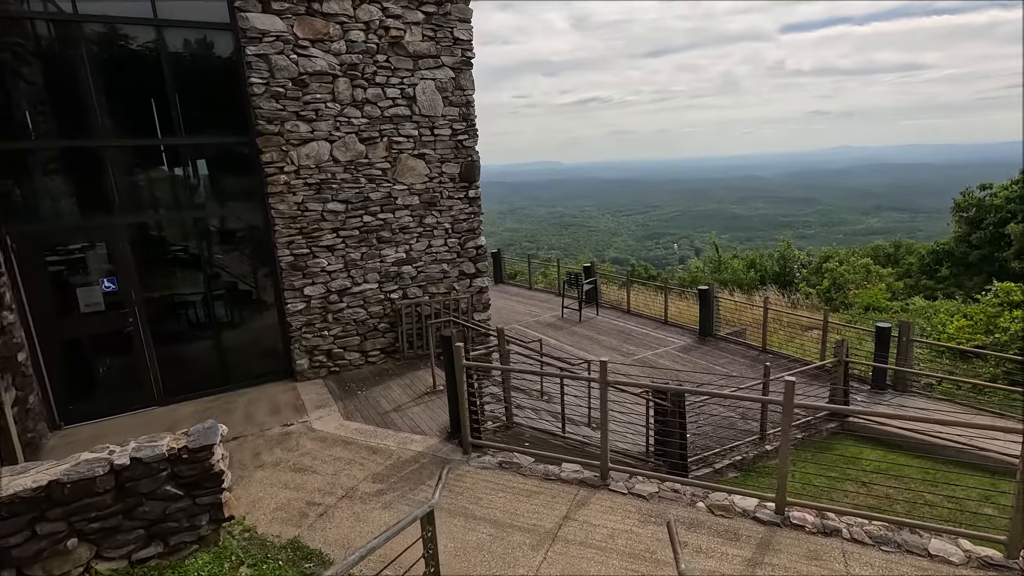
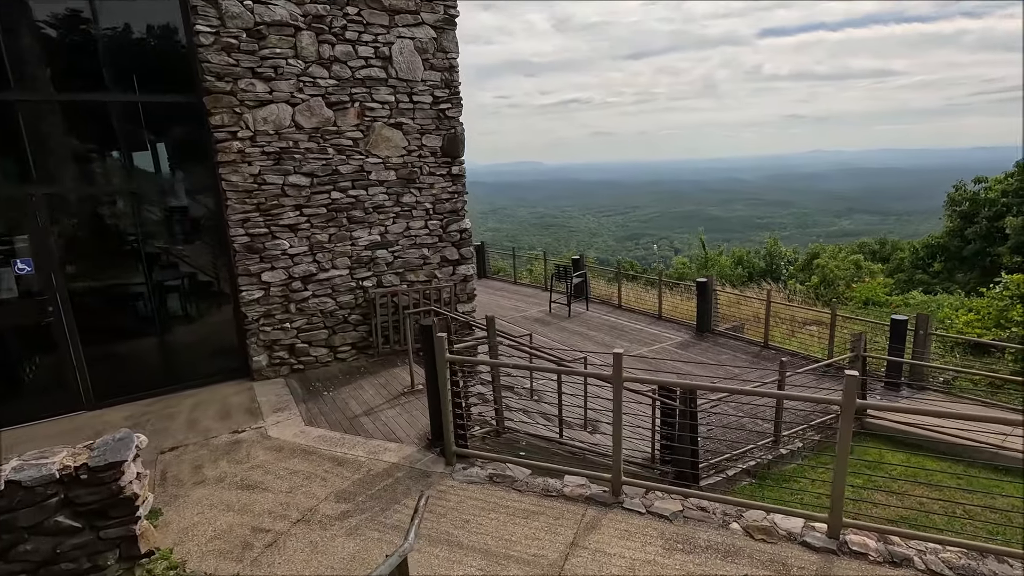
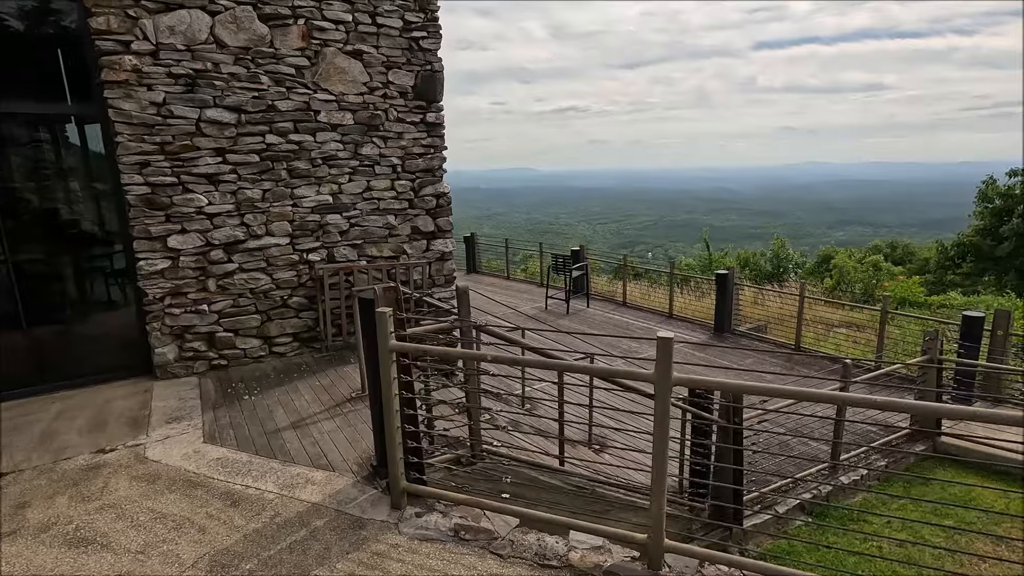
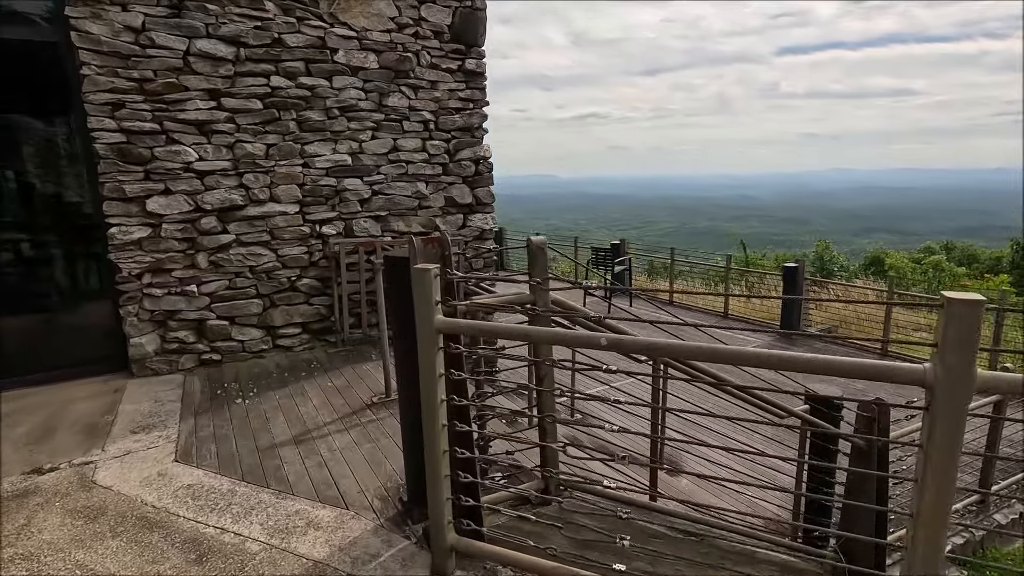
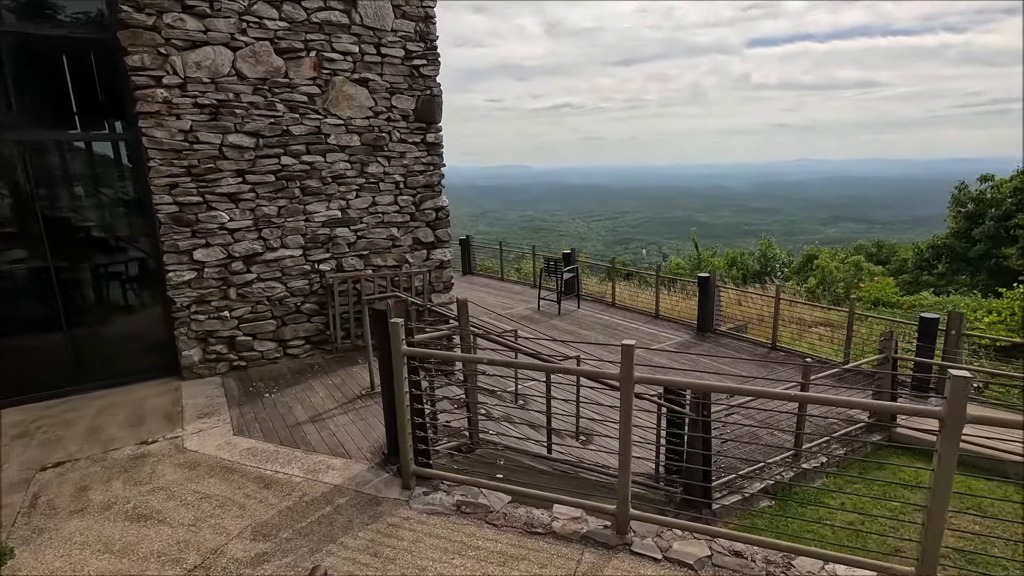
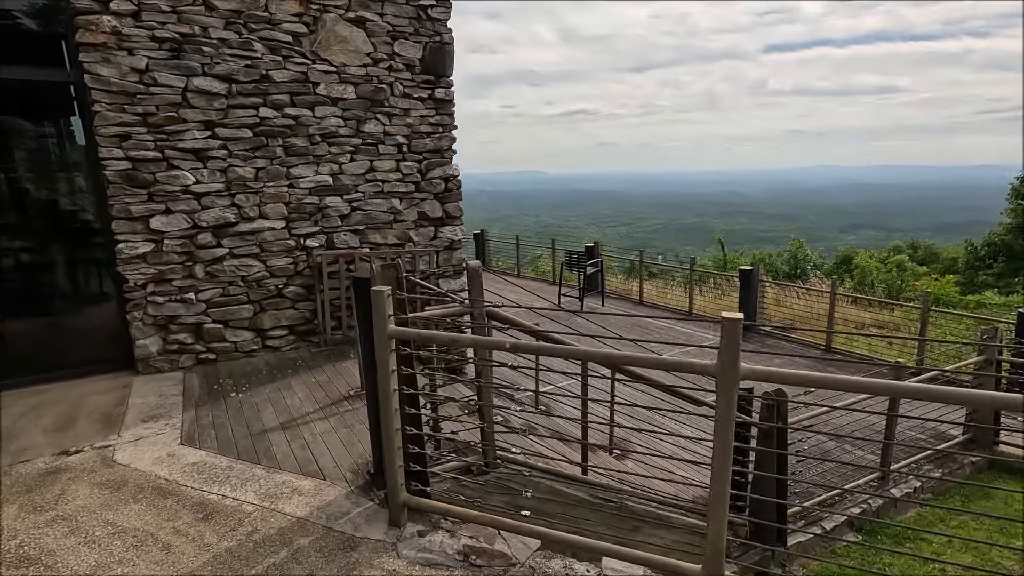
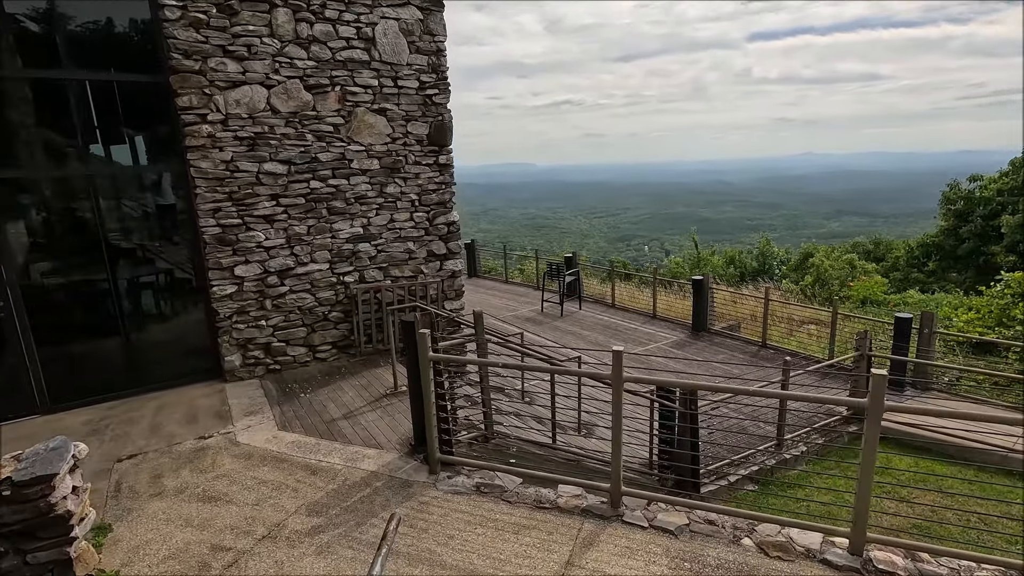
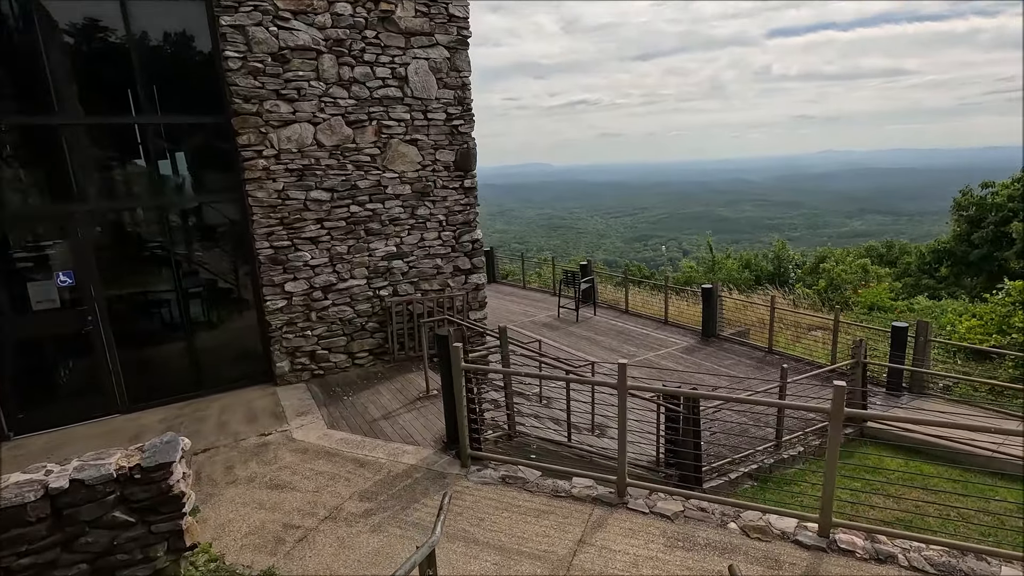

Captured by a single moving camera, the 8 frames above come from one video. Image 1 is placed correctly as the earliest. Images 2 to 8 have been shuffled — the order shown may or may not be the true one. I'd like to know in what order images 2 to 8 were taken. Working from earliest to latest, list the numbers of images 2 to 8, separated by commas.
8, 2, 7, 5, 3, 6, 4
